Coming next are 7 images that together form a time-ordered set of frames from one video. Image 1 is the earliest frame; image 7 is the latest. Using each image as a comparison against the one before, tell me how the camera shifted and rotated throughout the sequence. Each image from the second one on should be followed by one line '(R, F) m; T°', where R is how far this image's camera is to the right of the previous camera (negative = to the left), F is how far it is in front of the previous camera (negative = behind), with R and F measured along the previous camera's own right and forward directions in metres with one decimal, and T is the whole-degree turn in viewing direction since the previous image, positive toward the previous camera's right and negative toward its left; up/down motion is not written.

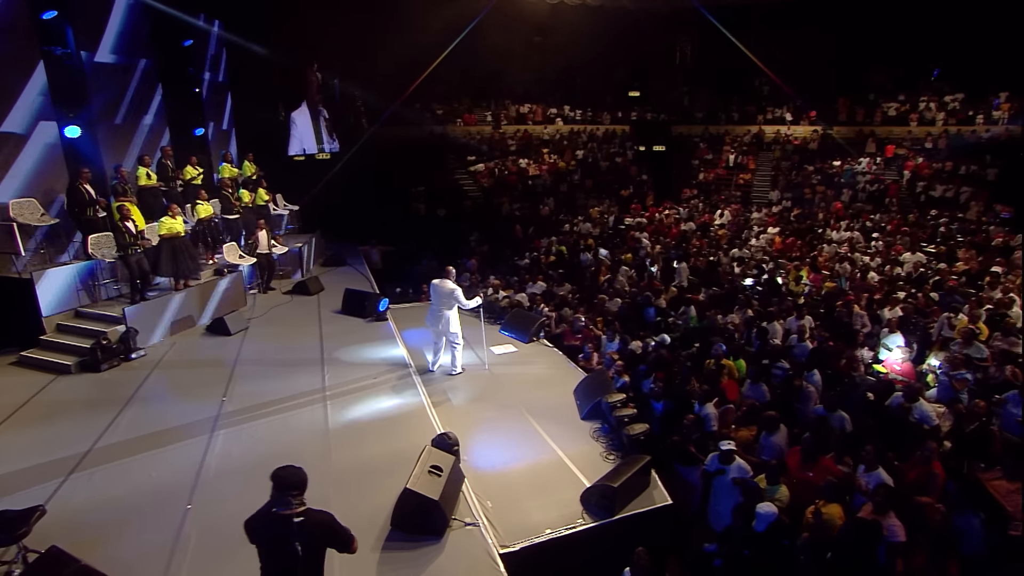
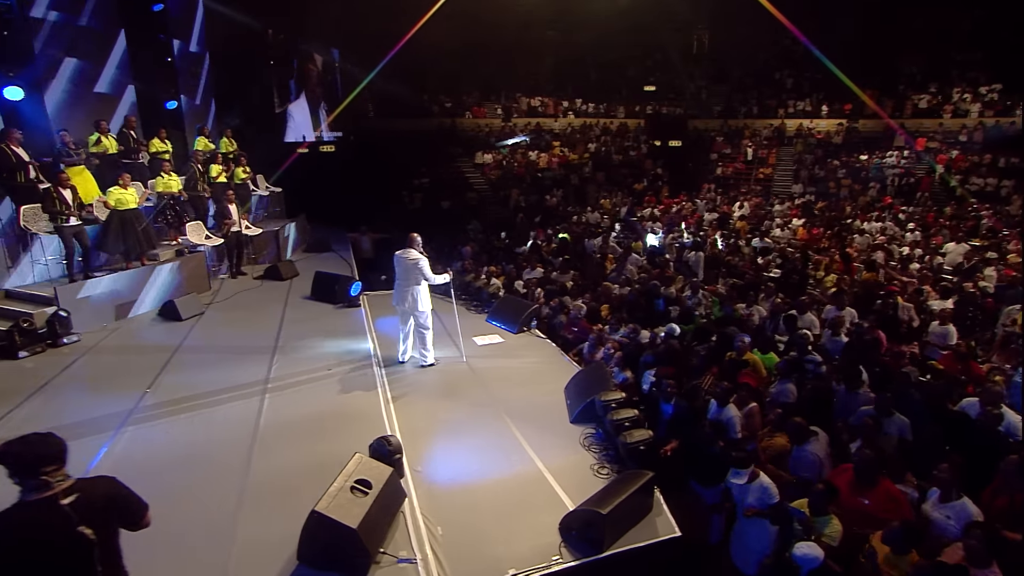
(+0.4, +1.2) m; -2°
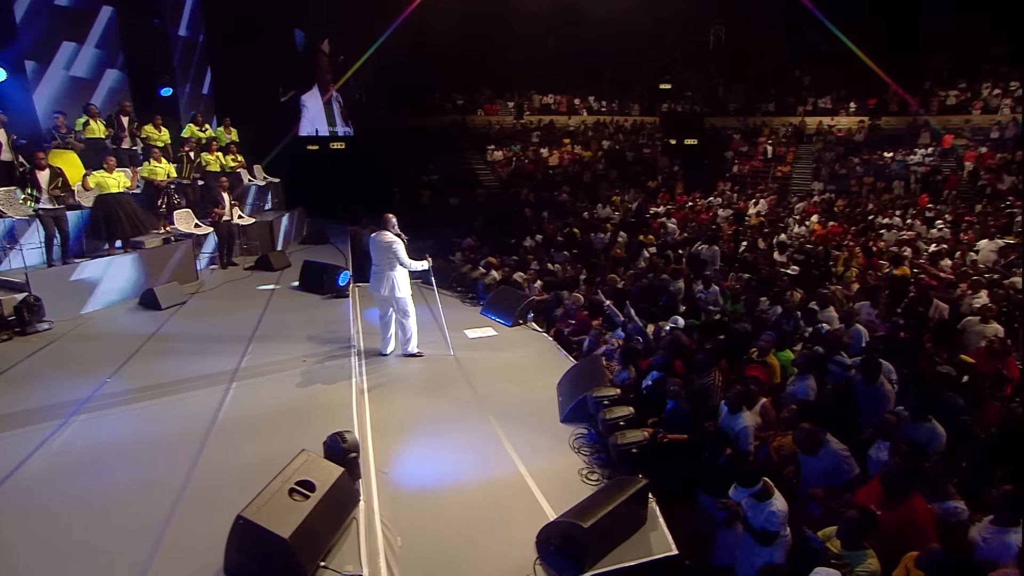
(+0.3, +0.5) m; -2°
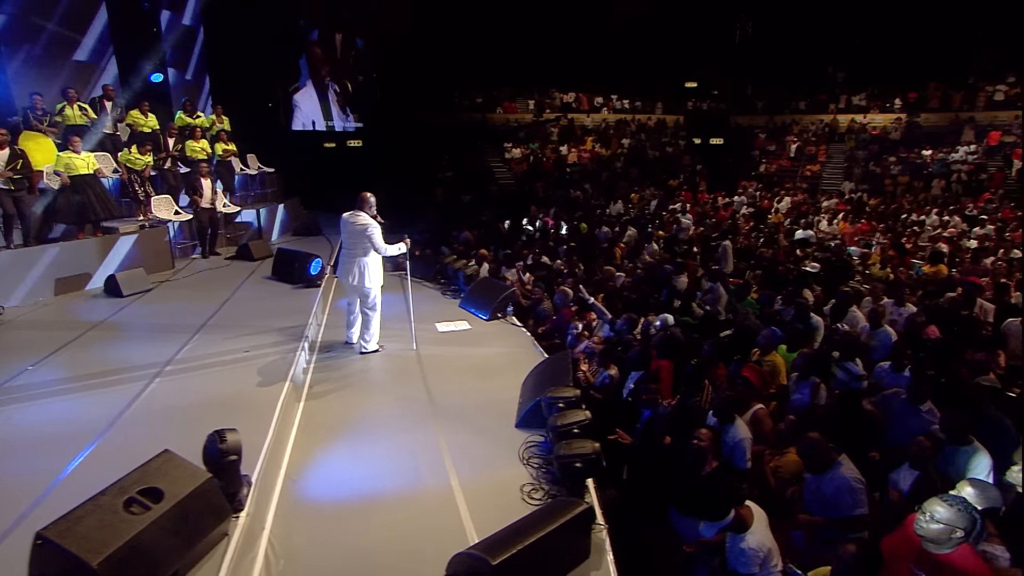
(+0.6, +0.7) m; -3°
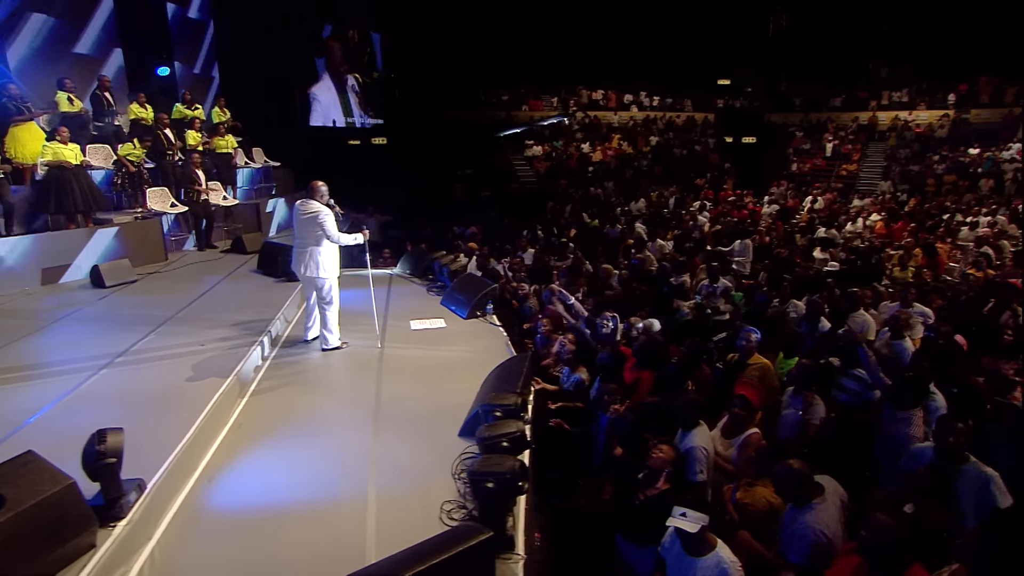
(+0.6, +0.4) m; -3°
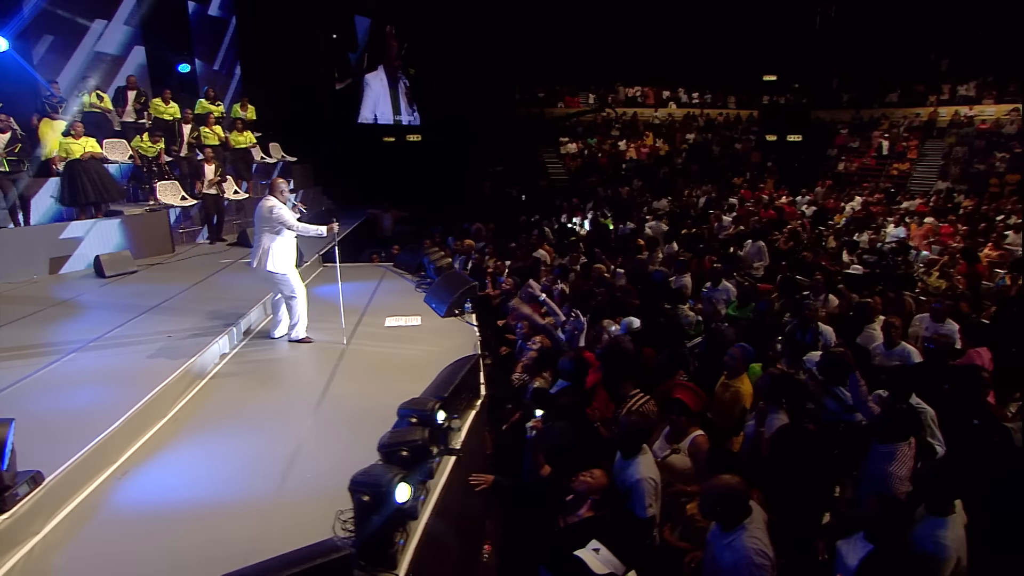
(+0.7, +0.3) m; -4°
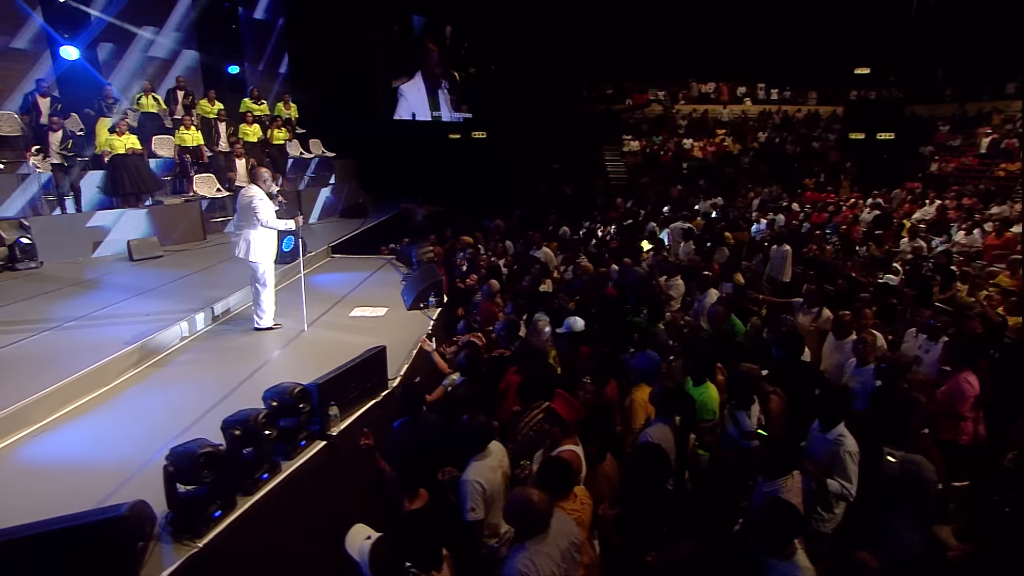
(+1.3, +0.1) m; -8°
